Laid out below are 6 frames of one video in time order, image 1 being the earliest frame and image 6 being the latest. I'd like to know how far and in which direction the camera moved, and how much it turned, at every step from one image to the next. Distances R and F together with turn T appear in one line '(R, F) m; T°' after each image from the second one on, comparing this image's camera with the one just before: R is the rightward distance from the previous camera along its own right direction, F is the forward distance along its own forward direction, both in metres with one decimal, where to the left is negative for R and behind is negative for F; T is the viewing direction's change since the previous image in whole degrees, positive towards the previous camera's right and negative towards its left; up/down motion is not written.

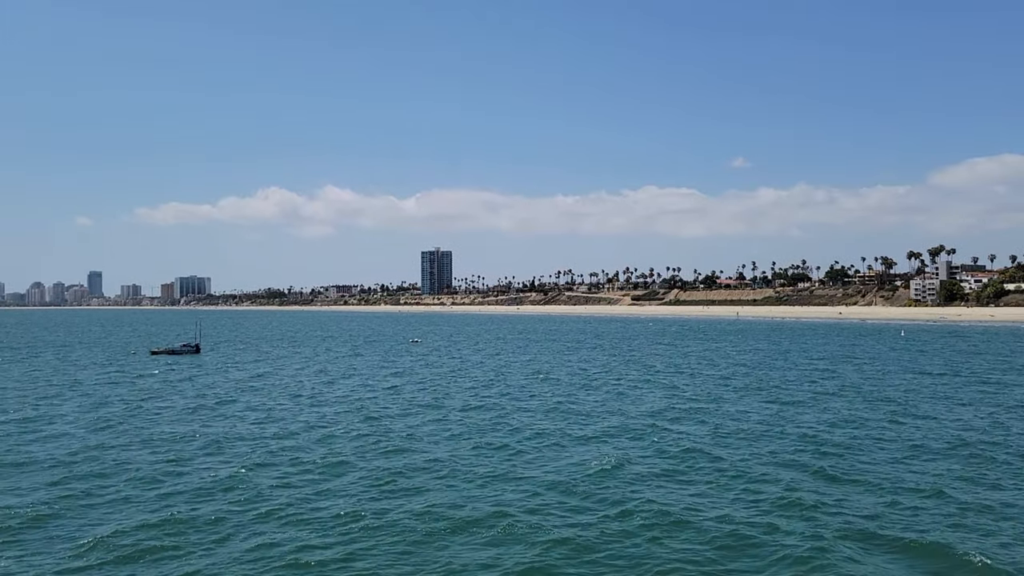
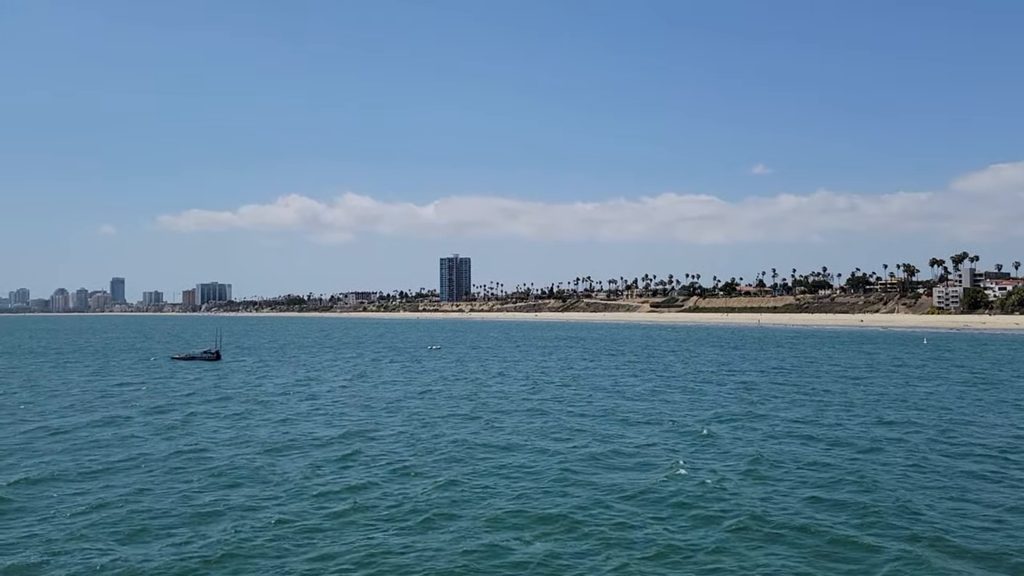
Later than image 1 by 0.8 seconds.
(-0.3, -0.3) m; -1°
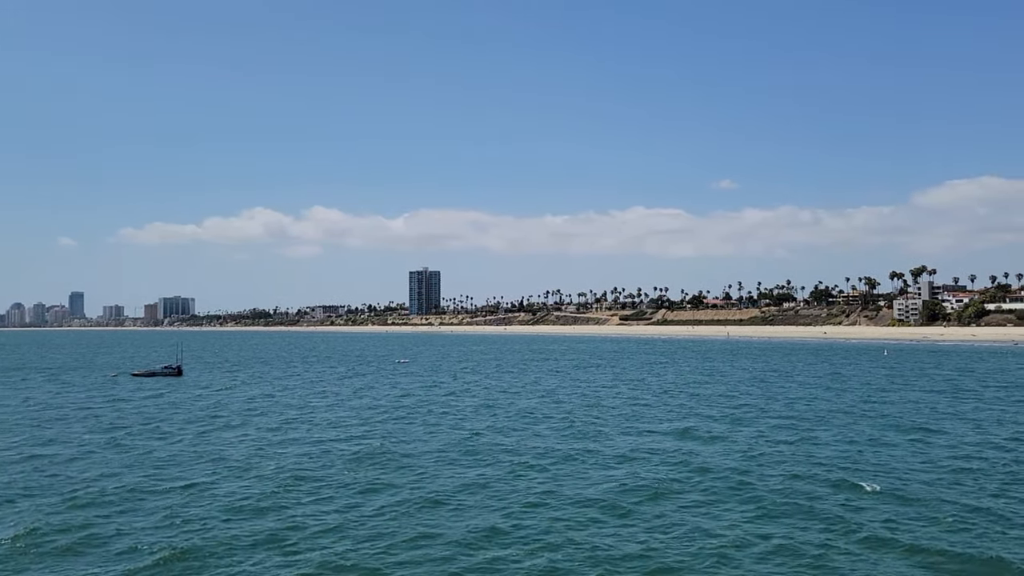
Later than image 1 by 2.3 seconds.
(0.0, +0.3) m; +2°
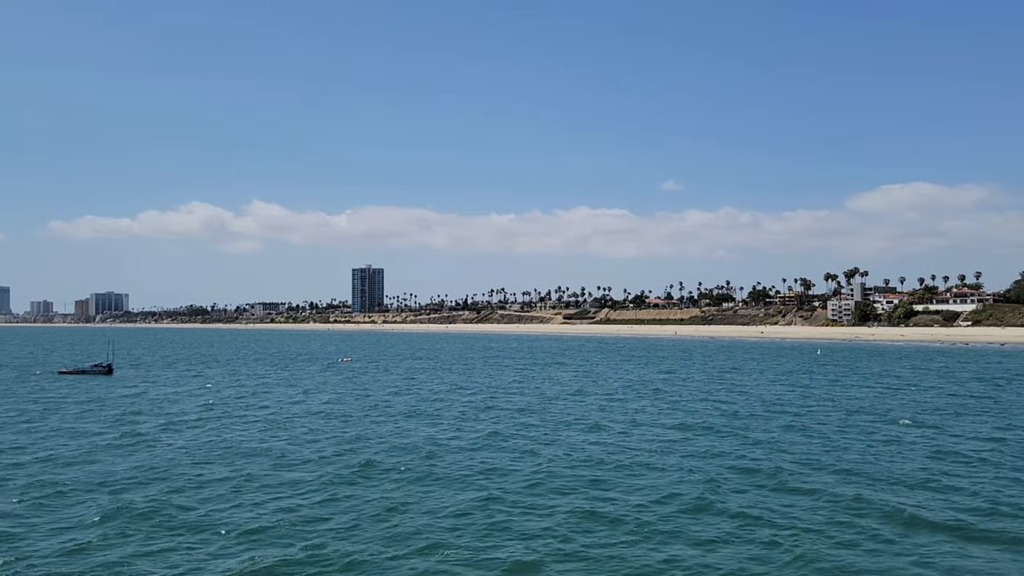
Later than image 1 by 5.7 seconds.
(-1.6, -0.2) m; +4°
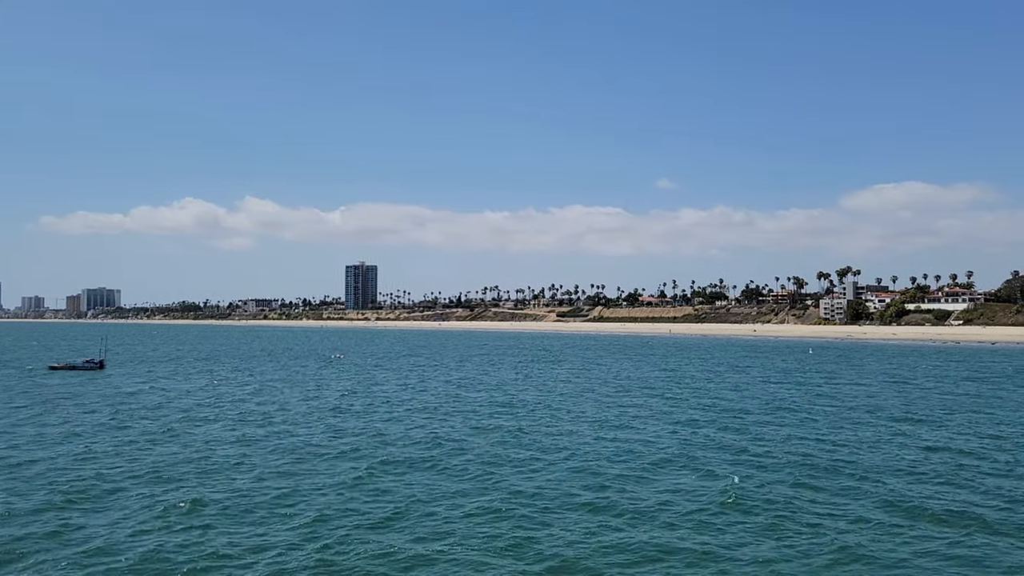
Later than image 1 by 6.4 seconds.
(+0.7, +0.8) m; 0°
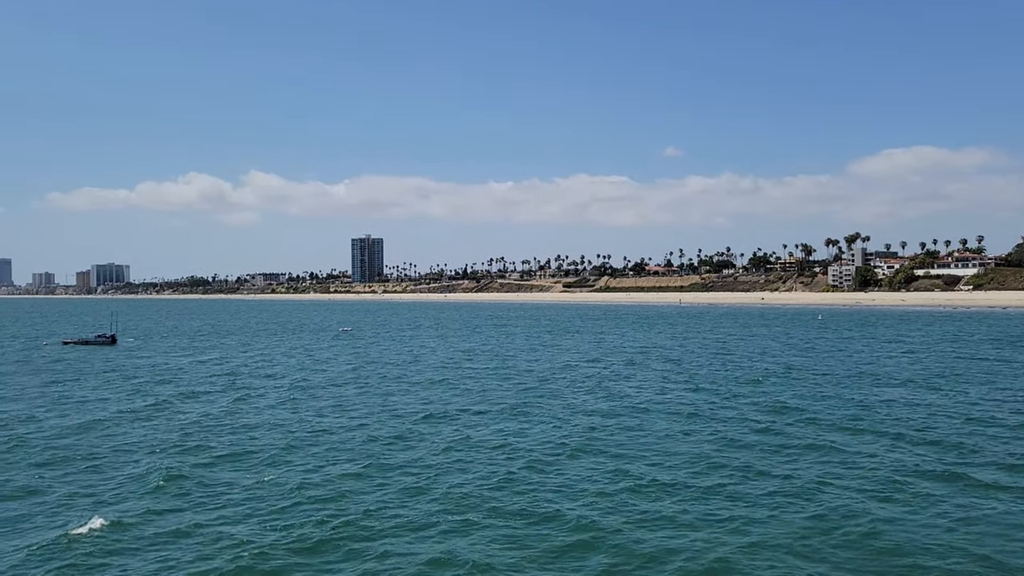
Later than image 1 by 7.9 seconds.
(-0.6, +0.1) m; 0°
